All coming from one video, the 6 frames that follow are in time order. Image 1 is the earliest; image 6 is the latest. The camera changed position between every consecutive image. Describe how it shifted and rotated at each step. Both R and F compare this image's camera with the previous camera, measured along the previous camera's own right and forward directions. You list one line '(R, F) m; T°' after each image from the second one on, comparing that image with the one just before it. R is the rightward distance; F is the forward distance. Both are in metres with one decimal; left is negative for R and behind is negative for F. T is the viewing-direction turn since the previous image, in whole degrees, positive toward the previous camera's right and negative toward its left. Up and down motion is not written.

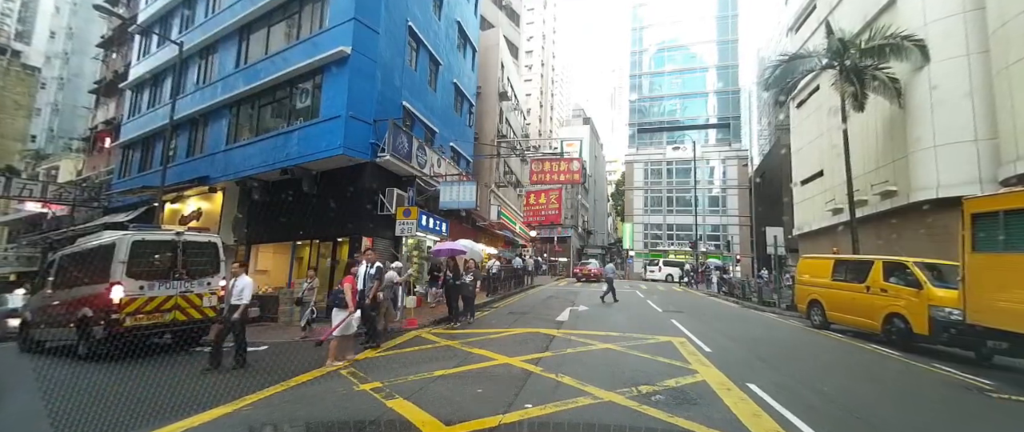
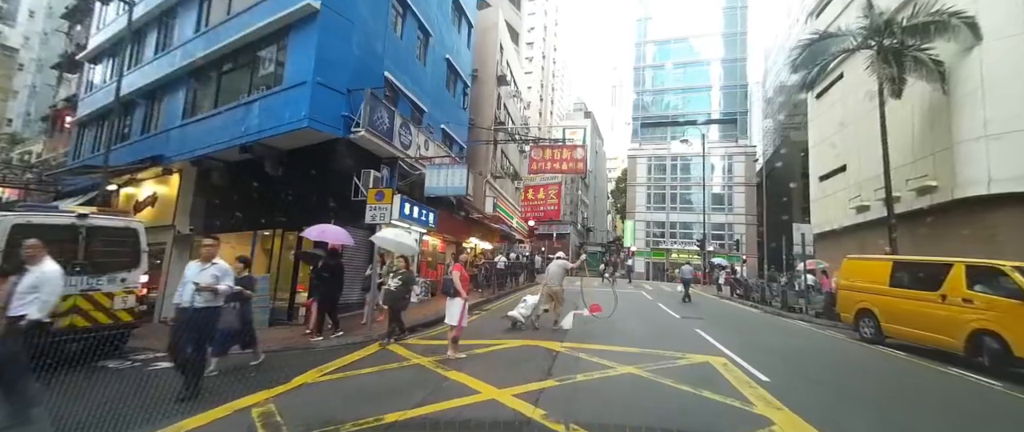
(0.0, +1.8) m; +1°
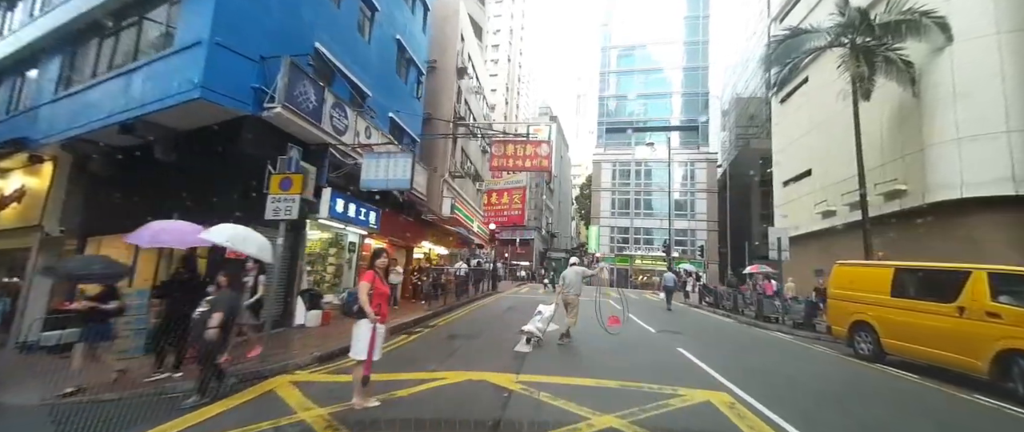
(+0.4, +1.6) m; +5°
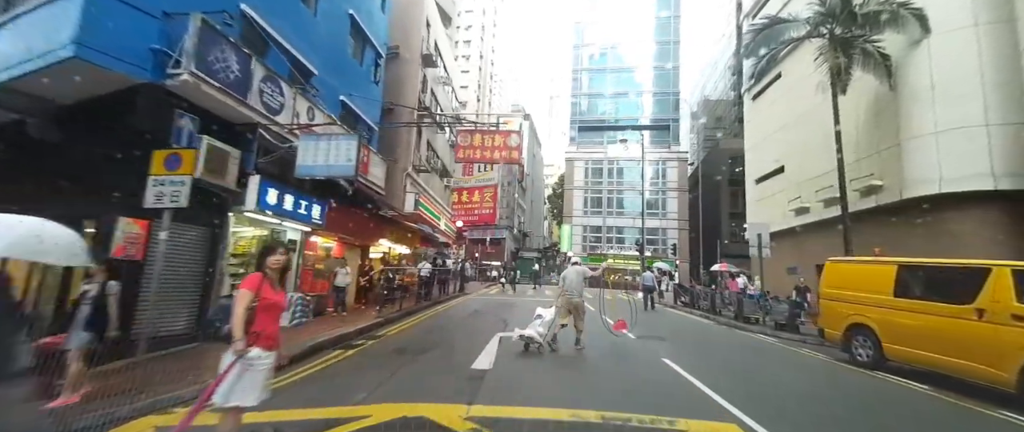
(+0.2, +1.2) m; +4°
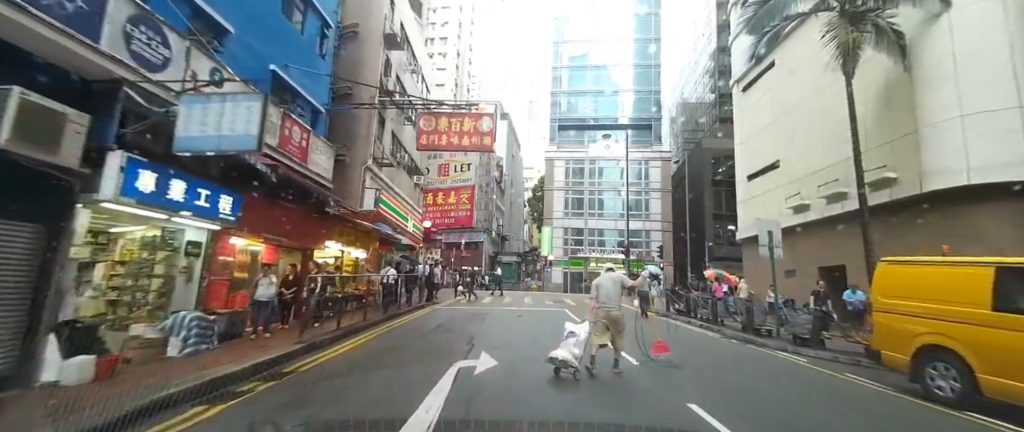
(+0.2, +2.0) m; +3°
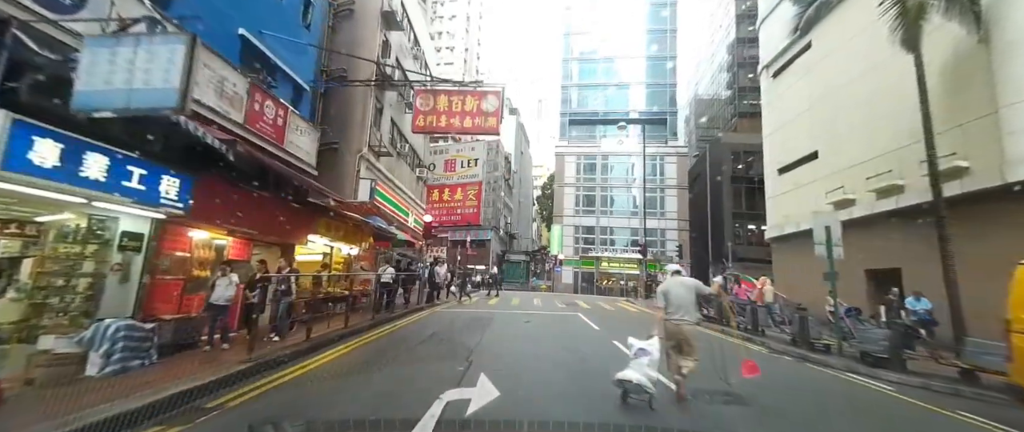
(0.0, +1.5) m; -1°
